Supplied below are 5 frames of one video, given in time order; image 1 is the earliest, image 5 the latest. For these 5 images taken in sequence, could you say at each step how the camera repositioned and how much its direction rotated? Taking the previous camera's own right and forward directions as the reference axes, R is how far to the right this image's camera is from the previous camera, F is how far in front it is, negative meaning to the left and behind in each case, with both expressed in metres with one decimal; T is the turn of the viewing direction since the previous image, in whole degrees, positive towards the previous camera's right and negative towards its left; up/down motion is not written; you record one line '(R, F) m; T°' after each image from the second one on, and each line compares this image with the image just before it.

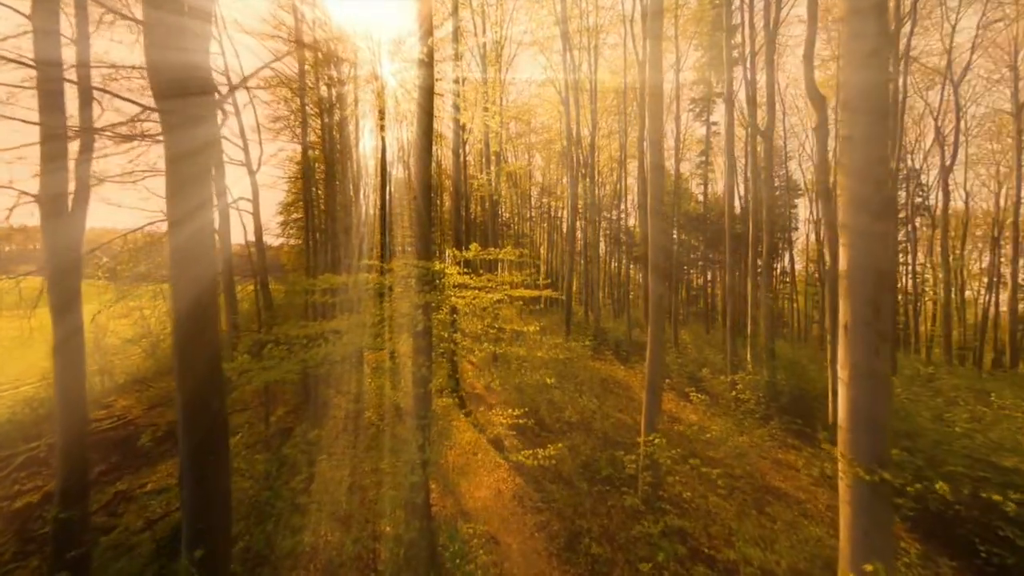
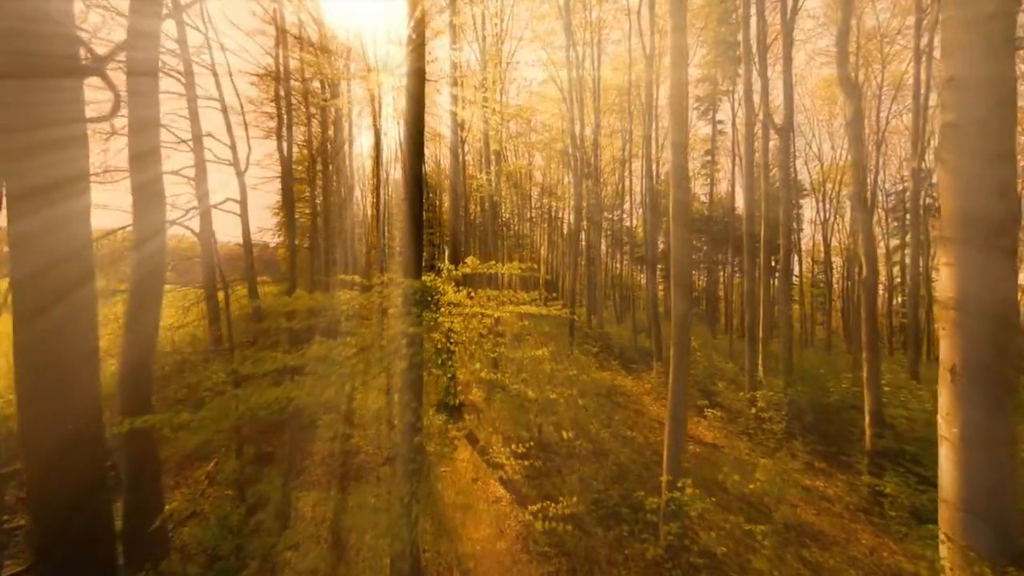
(0.0, +0.6) m; 0°
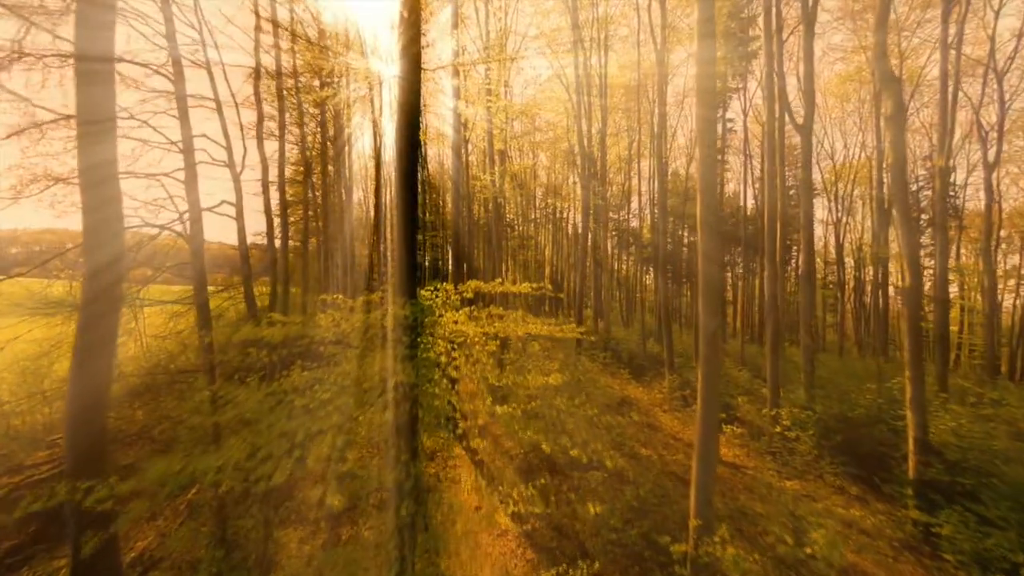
(0.0, +0.5) m; 0°
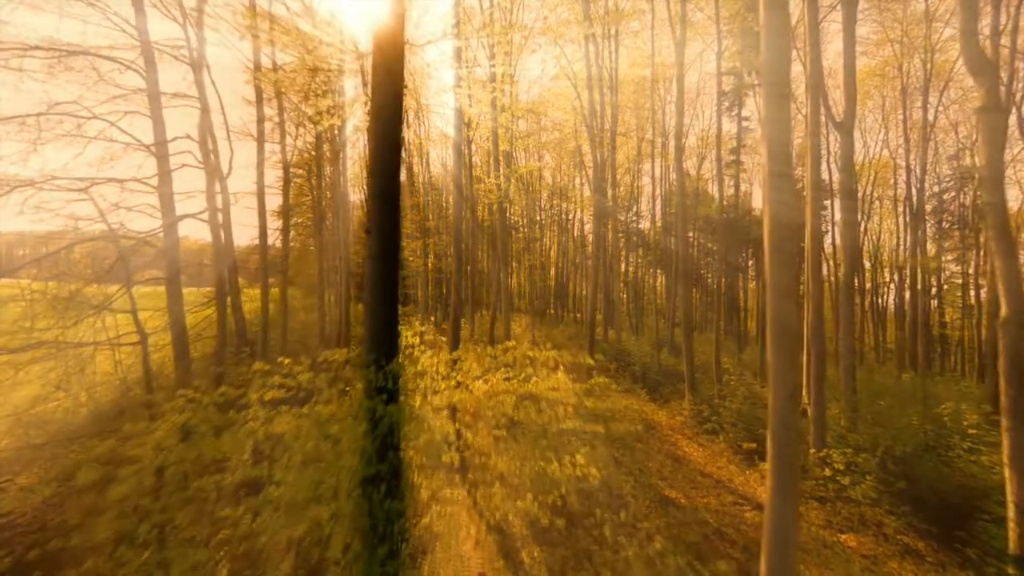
(-0.1, +0.9) m; 0°
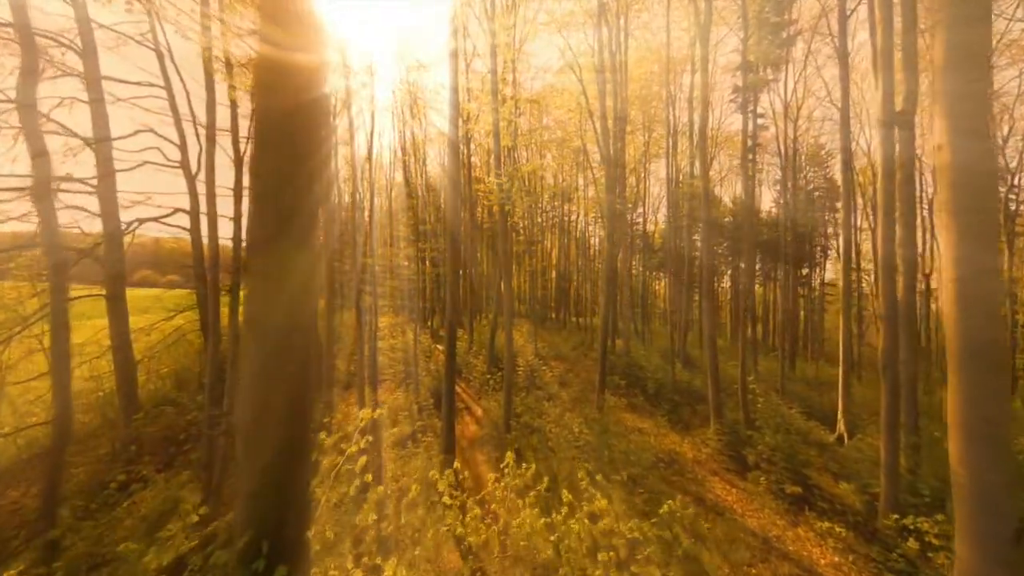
(-0.1, +1.3) m; 0°
